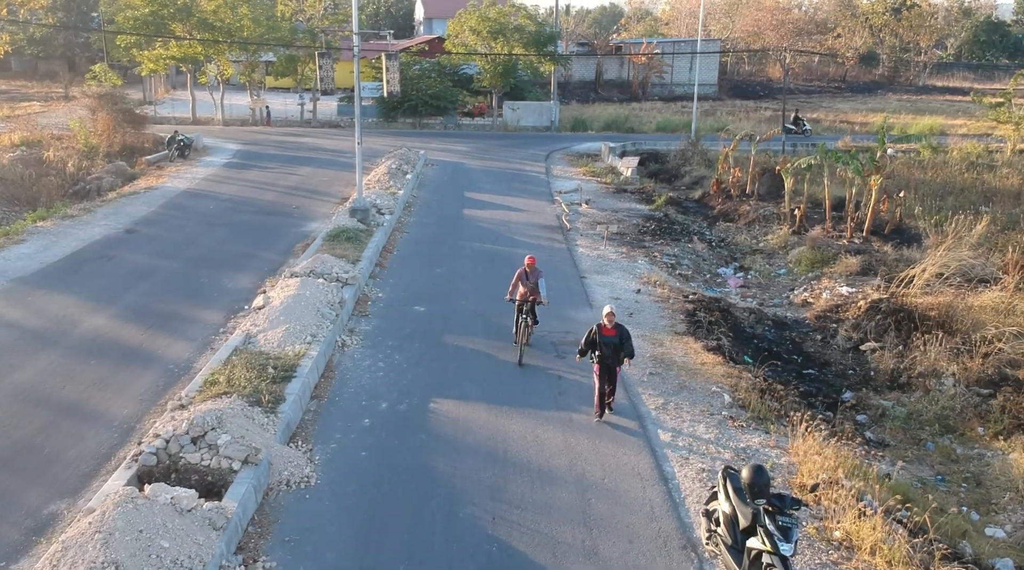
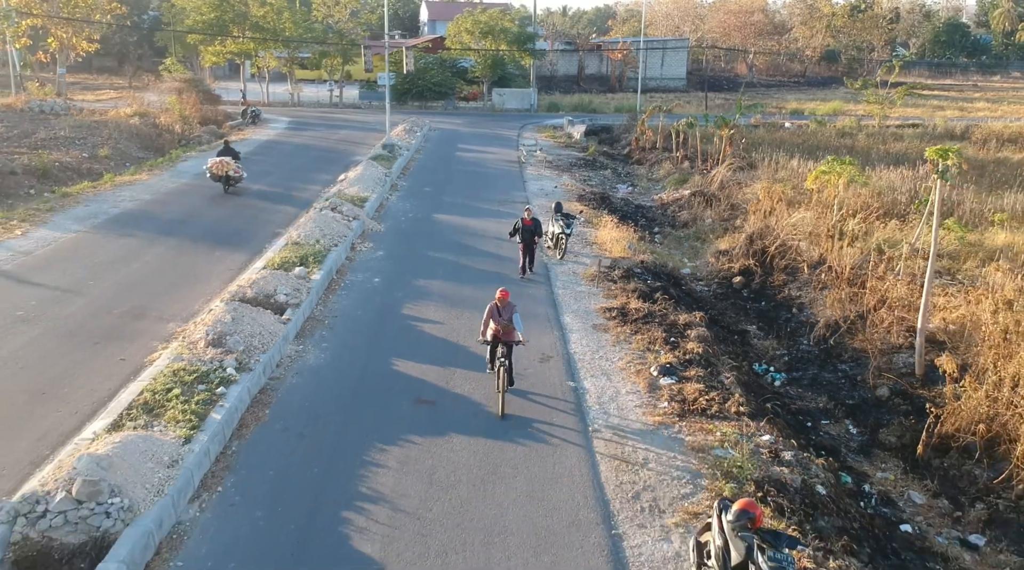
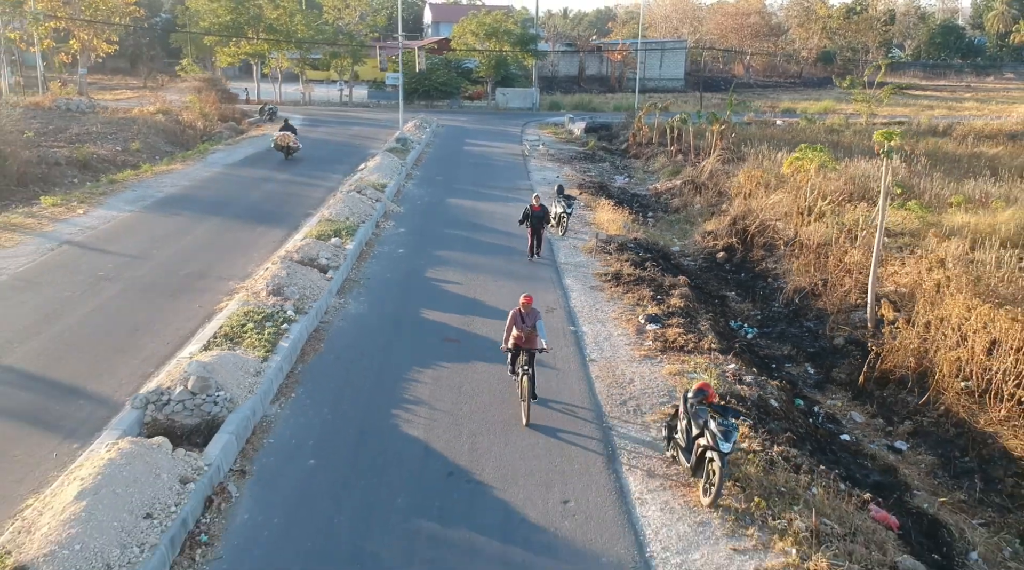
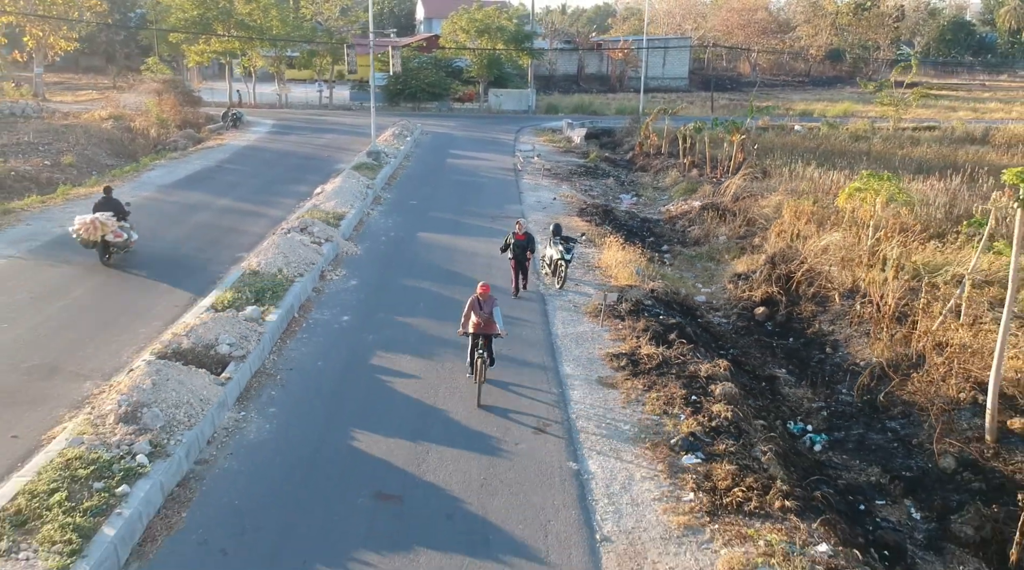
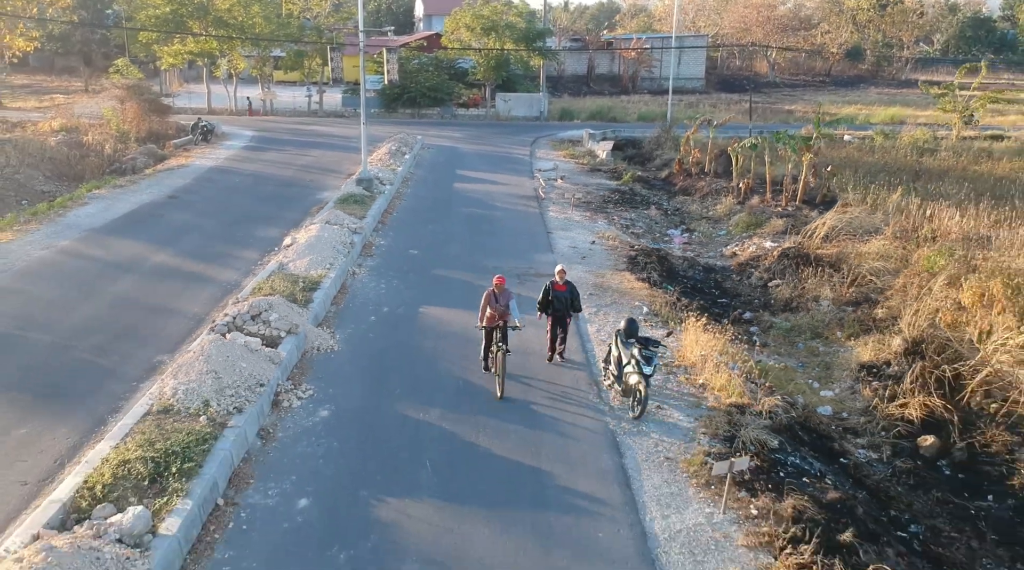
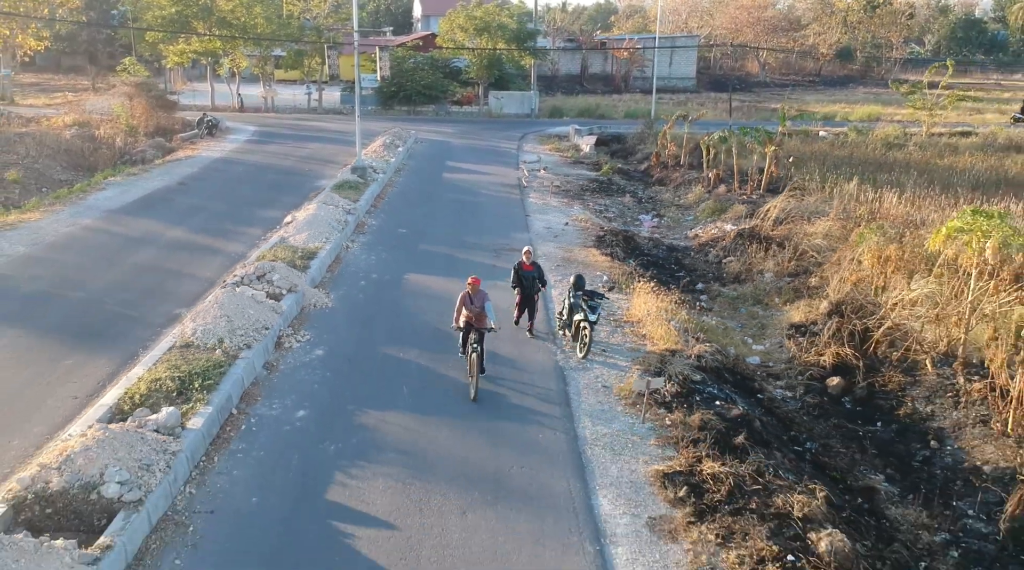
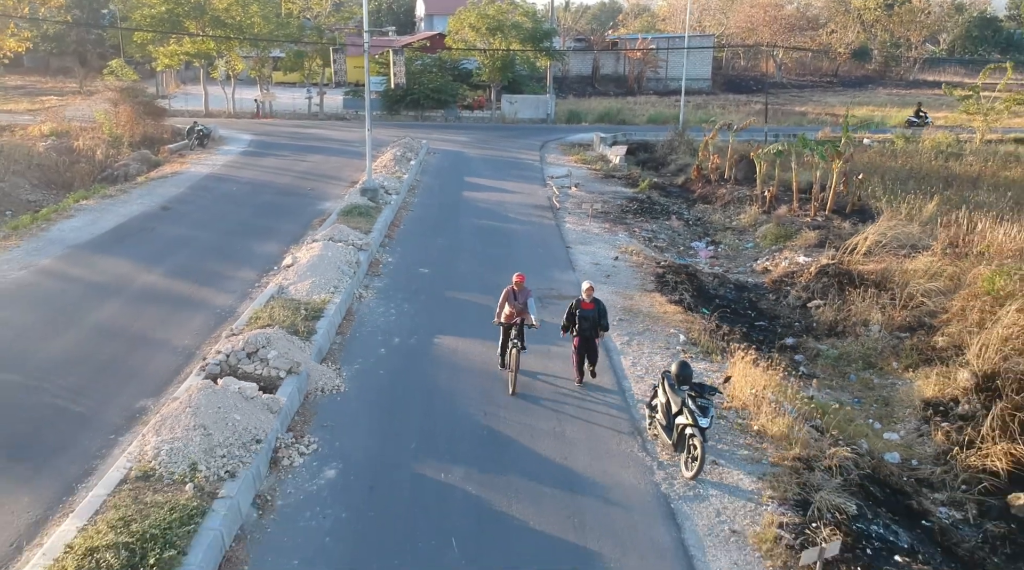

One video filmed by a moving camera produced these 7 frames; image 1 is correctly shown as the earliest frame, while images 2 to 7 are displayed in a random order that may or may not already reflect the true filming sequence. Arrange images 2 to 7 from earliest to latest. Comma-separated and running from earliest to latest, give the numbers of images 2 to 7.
7, 5, 6, 4, 2, 3
